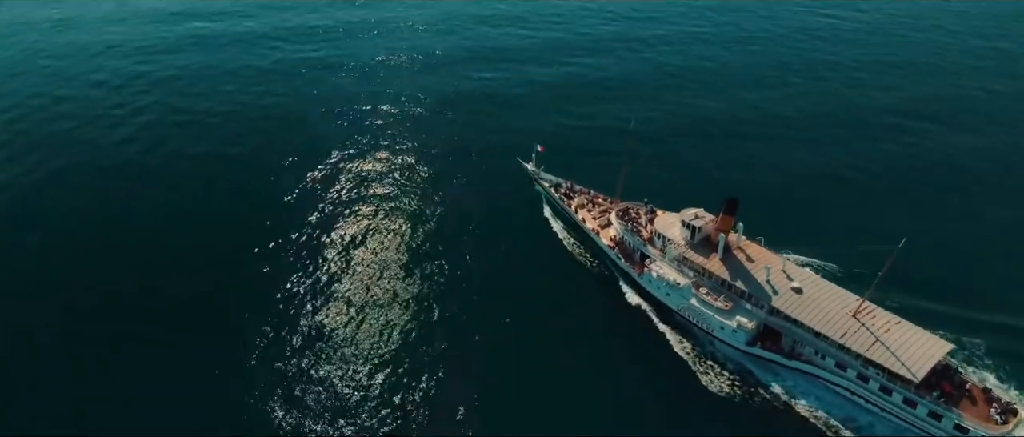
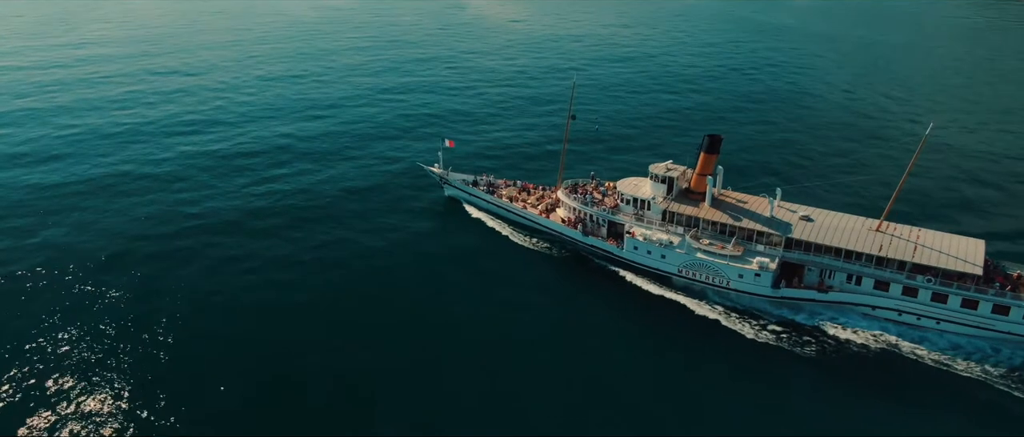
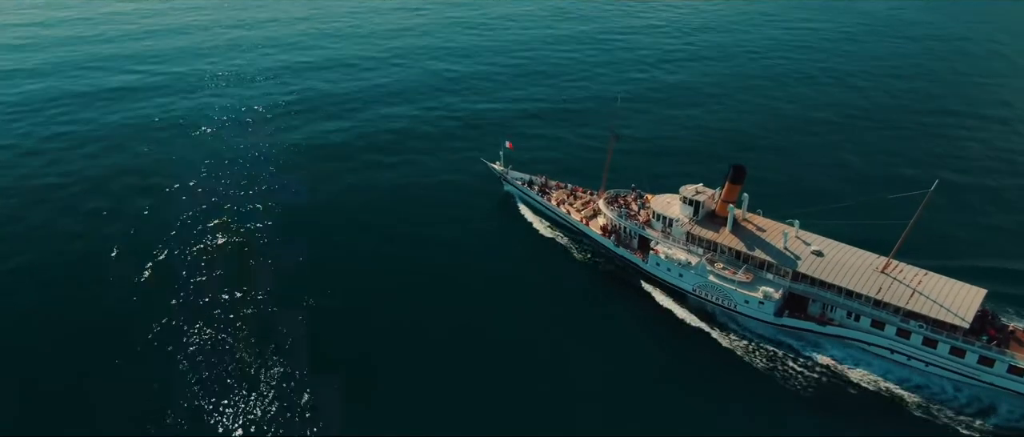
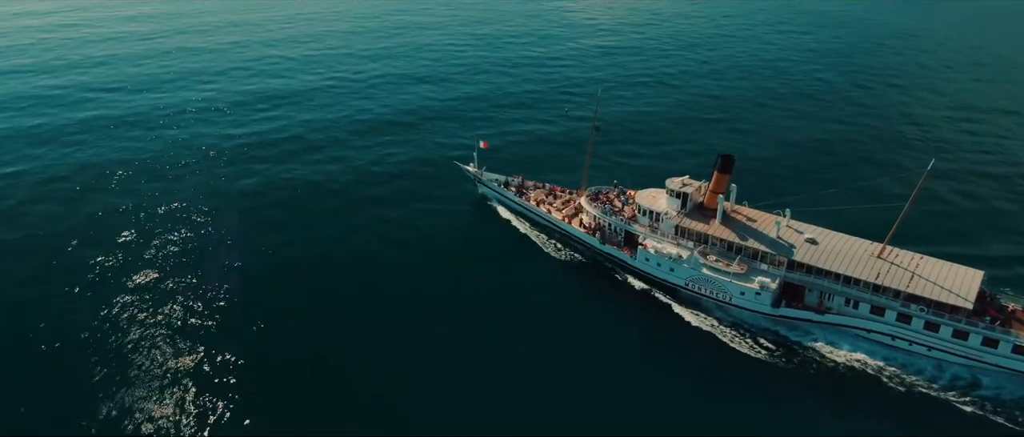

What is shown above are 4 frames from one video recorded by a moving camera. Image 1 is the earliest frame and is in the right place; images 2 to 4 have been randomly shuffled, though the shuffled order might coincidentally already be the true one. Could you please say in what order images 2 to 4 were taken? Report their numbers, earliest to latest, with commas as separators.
3, 4, 2
